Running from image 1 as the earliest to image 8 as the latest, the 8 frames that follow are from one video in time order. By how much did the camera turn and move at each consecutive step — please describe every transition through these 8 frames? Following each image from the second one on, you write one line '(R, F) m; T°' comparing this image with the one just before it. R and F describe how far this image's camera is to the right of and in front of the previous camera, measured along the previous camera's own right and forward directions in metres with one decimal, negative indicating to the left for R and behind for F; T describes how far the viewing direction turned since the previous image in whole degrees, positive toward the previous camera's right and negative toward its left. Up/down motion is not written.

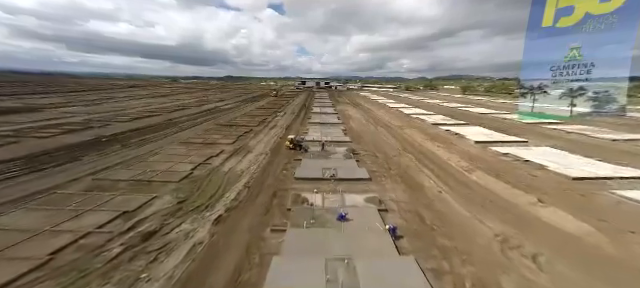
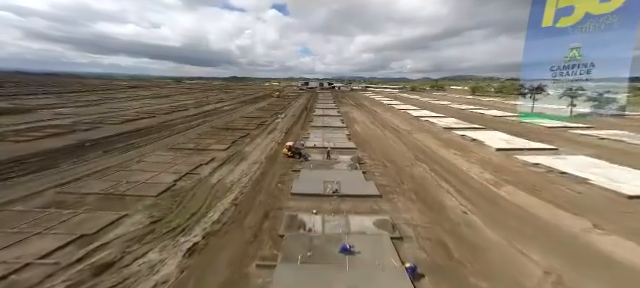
(+0.1, +1.5) m; -1°
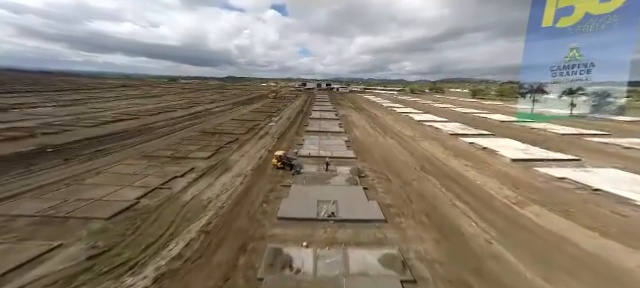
(+0.2, +1.5) m; +1°
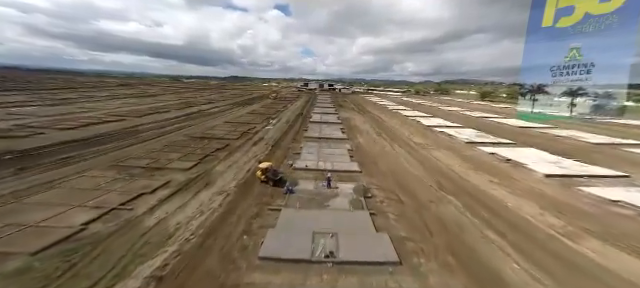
(+0.2, +1.7) m; -1°
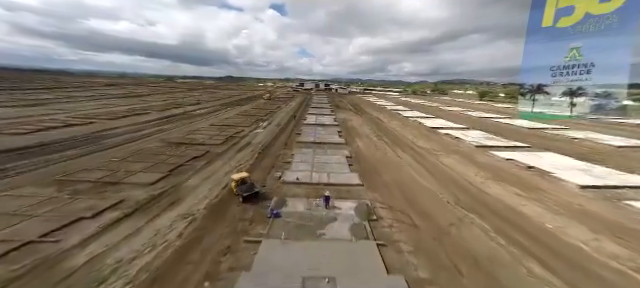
(+0.1, +1.7) m; +1°
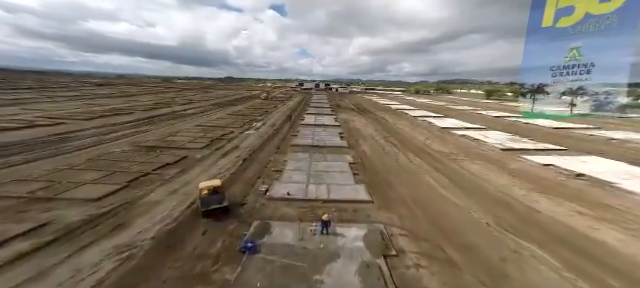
(+0.1, +1.9) m; 0°
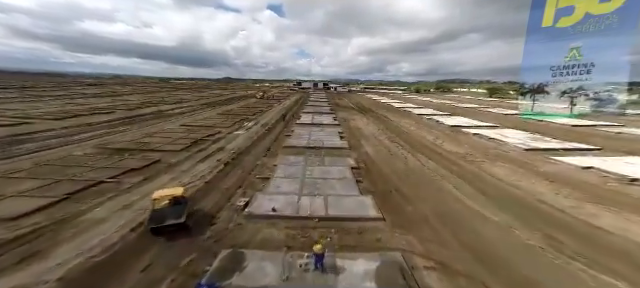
(+0.1, +1.5) m; 0°
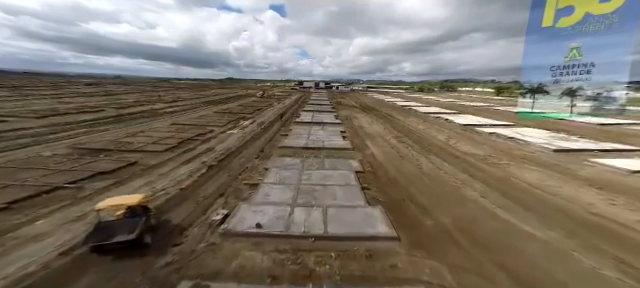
(+0.1, +1.1) m; -1°
